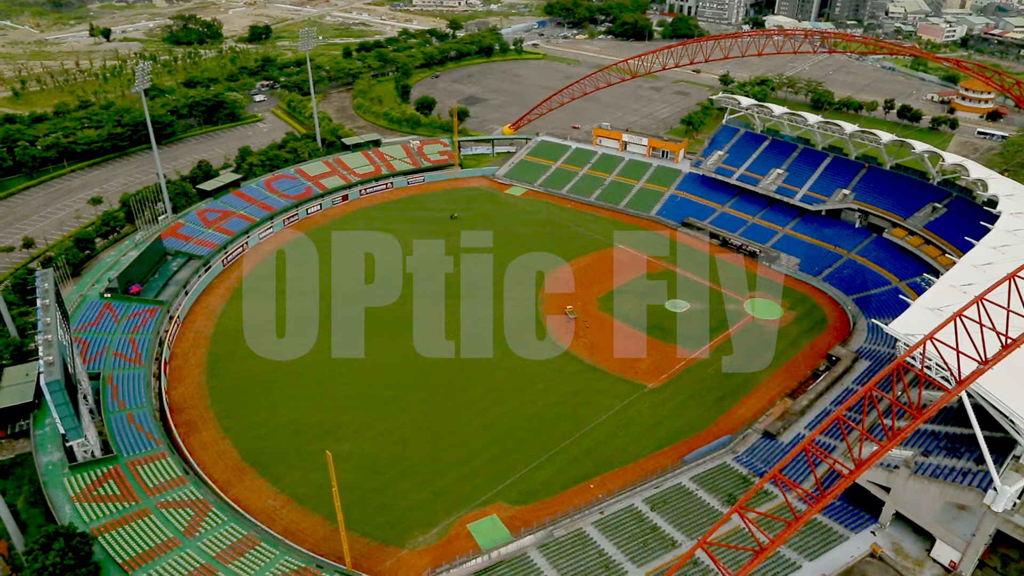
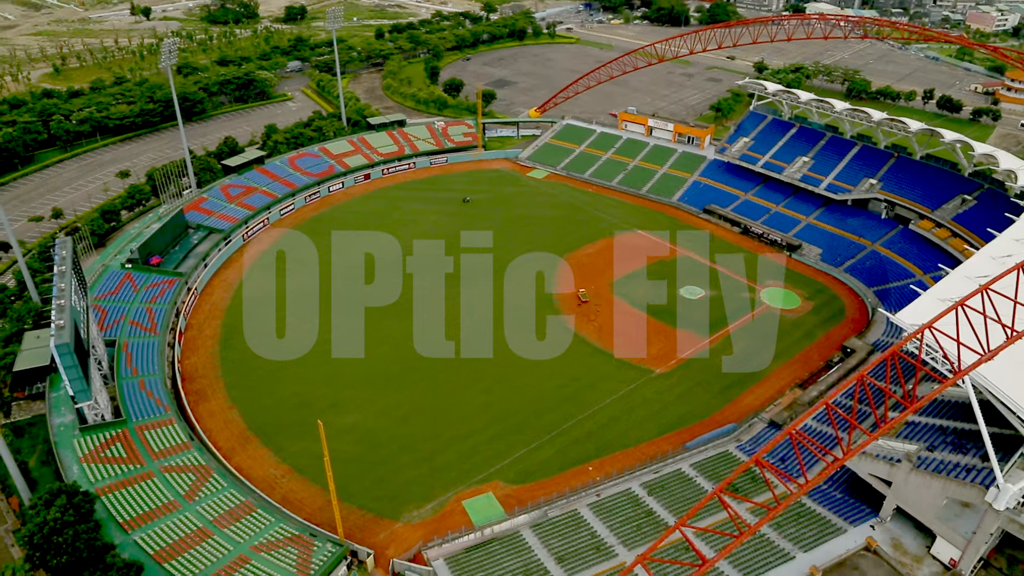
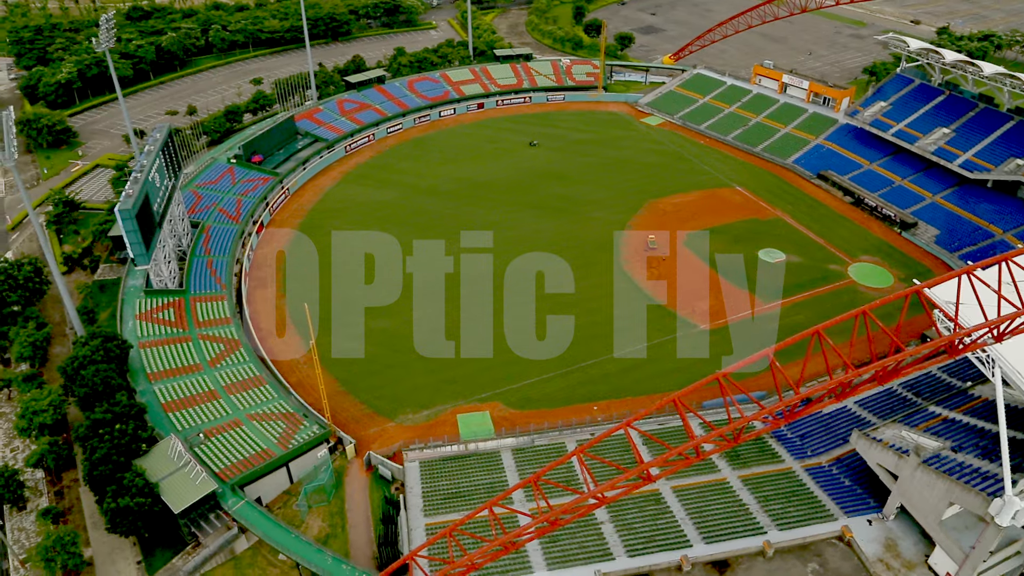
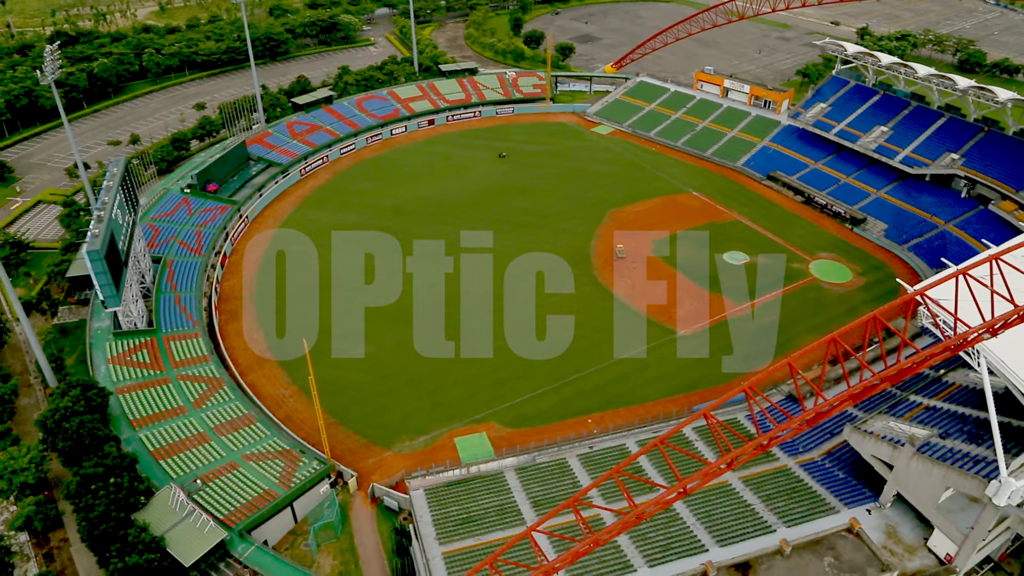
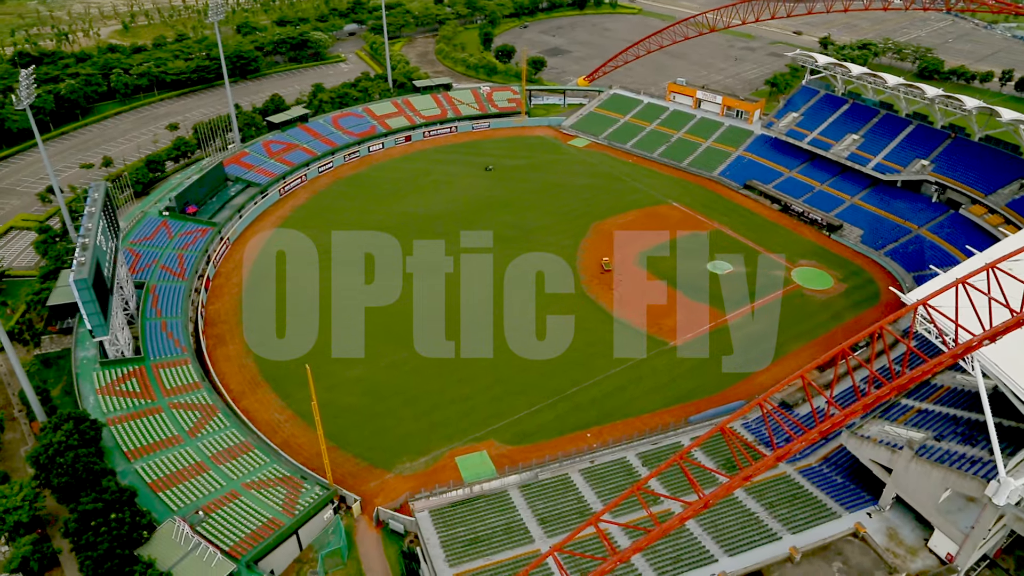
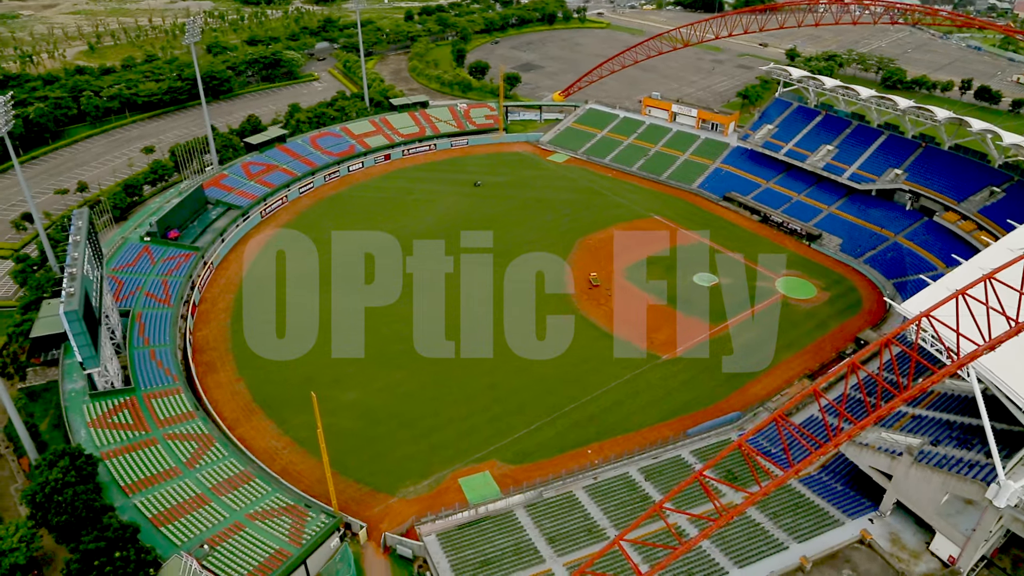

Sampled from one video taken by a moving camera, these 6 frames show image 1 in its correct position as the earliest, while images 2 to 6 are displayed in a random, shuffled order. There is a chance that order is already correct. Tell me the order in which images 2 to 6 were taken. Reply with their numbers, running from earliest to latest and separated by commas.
2, 6, 5, 4, 3
